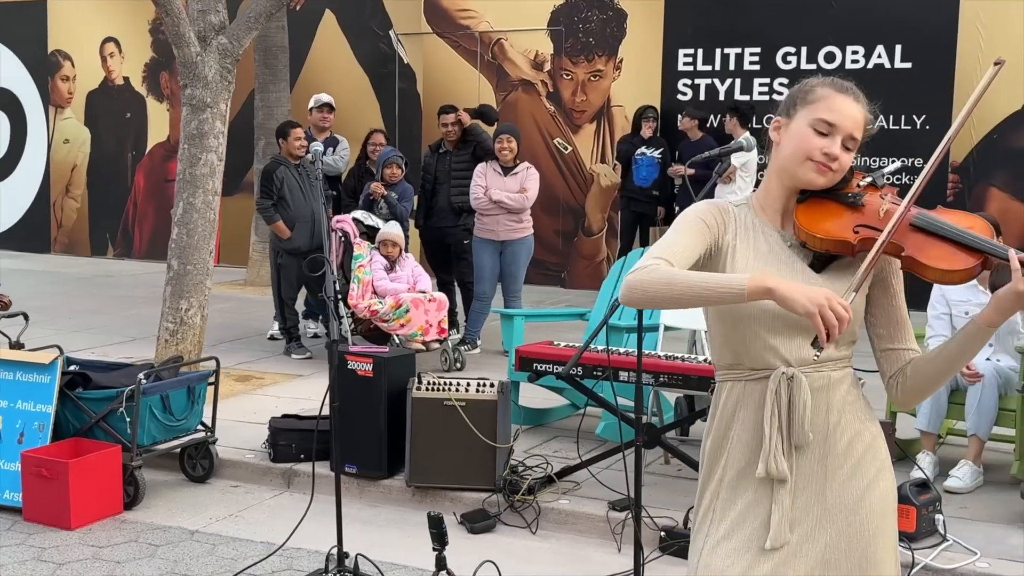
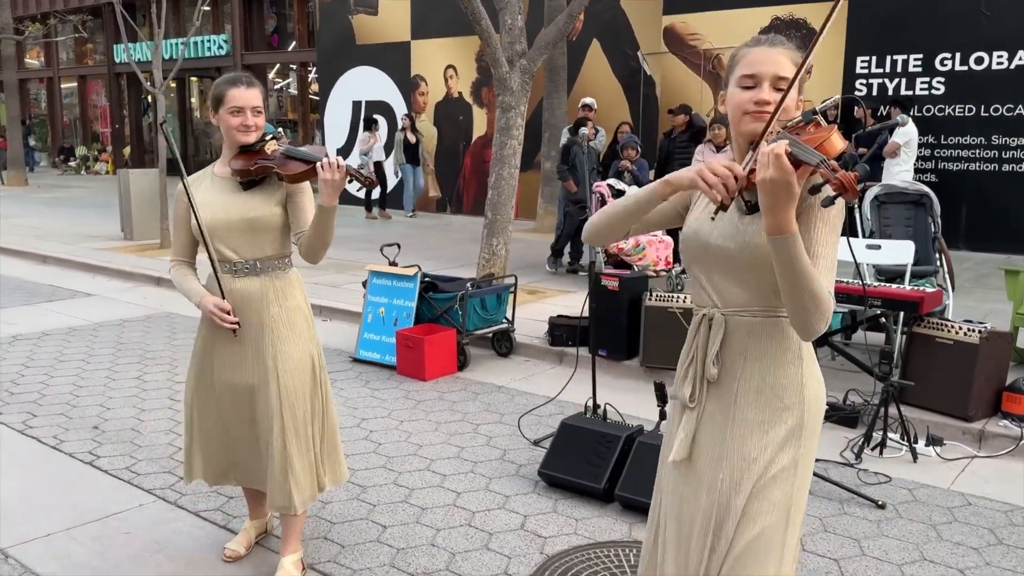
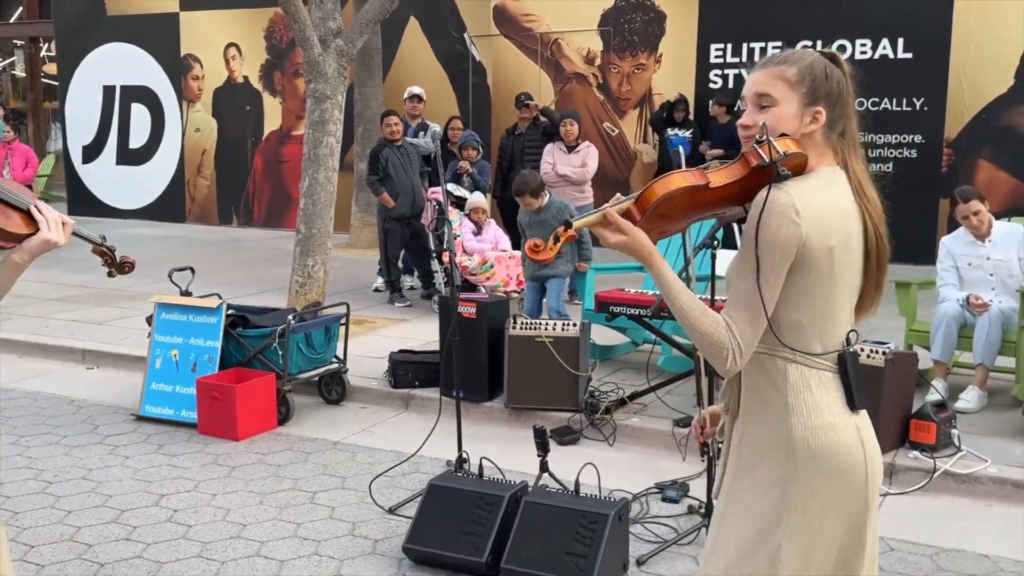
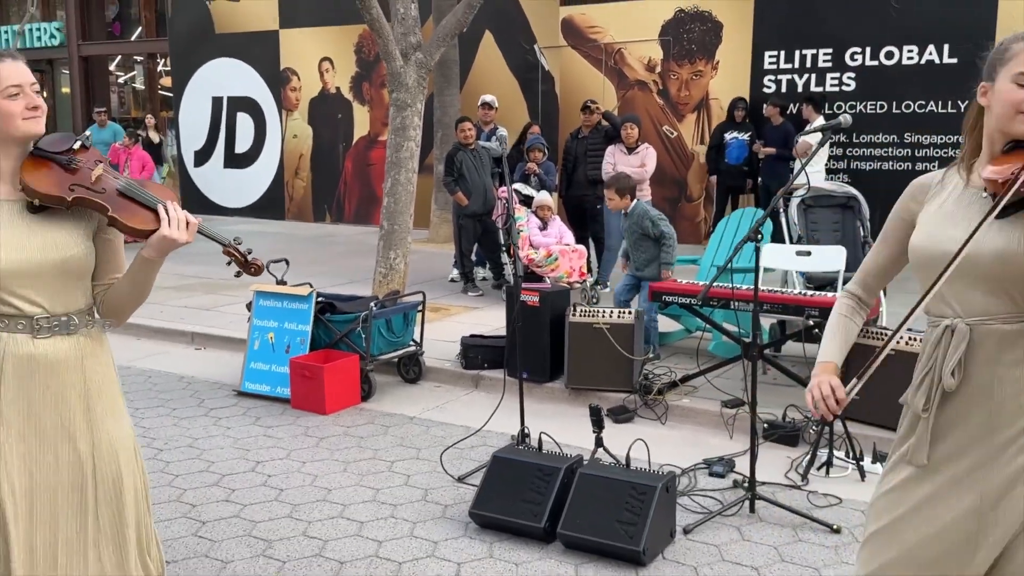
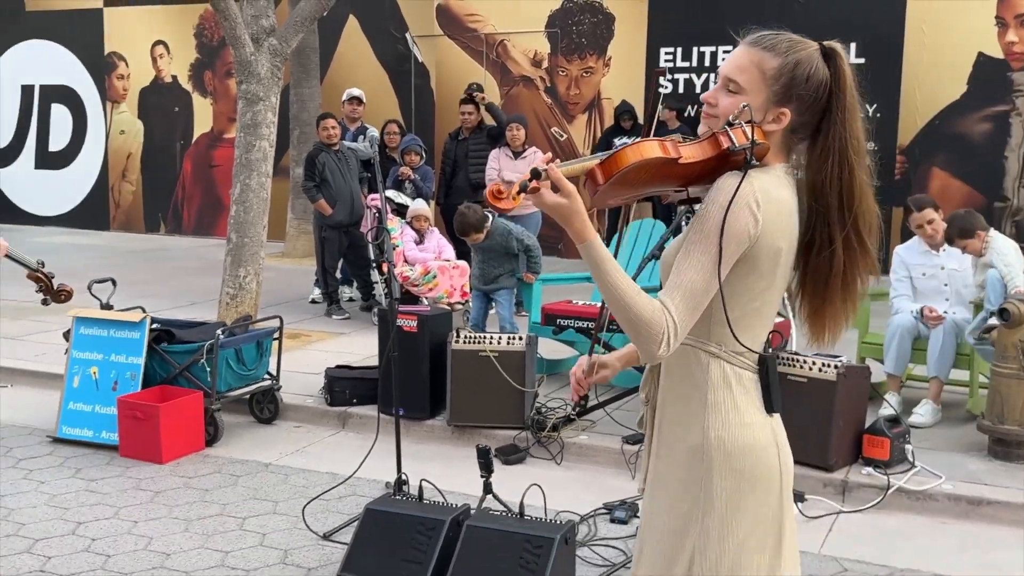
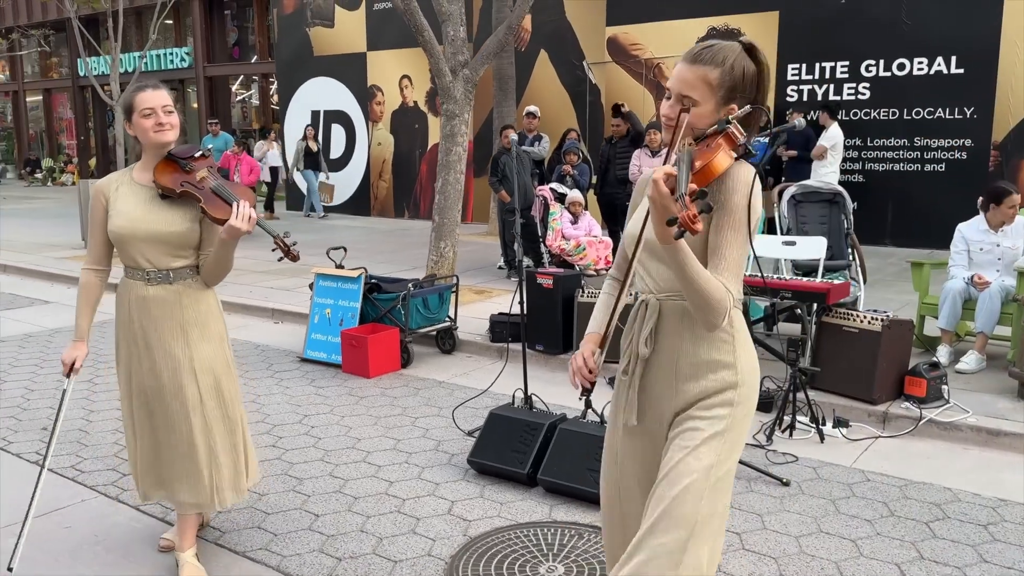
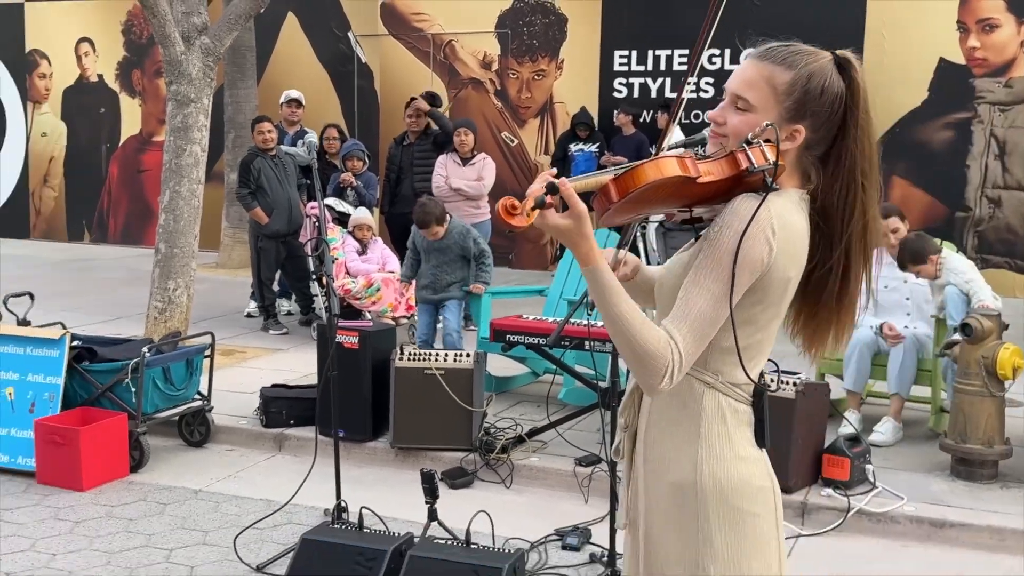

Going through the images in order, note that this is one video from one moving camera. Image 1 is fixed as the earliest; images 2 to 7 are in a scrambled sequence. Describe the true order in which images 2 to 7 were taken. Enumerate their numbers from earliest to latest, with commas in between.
7, 5, 3, 4, 6, 2
